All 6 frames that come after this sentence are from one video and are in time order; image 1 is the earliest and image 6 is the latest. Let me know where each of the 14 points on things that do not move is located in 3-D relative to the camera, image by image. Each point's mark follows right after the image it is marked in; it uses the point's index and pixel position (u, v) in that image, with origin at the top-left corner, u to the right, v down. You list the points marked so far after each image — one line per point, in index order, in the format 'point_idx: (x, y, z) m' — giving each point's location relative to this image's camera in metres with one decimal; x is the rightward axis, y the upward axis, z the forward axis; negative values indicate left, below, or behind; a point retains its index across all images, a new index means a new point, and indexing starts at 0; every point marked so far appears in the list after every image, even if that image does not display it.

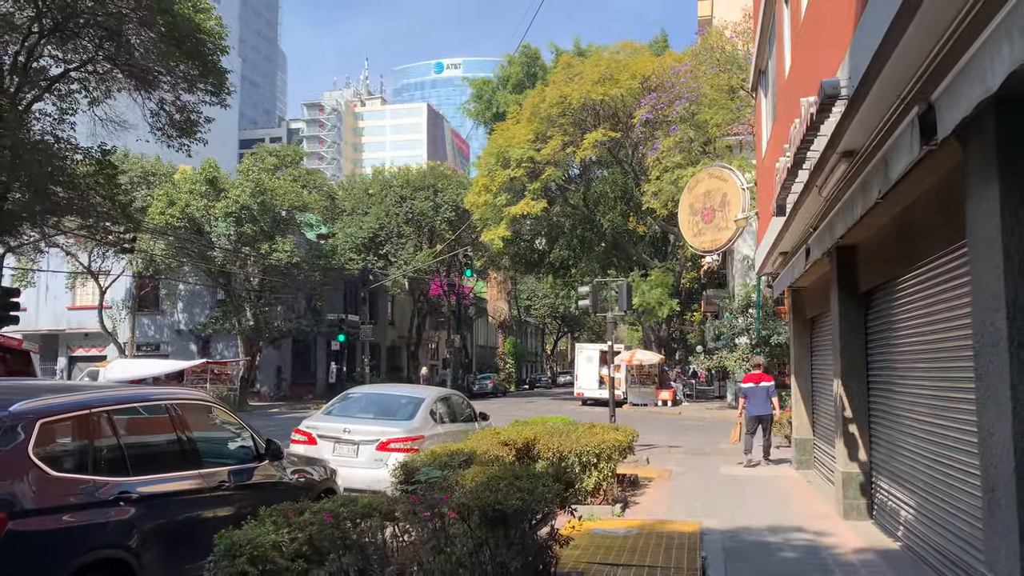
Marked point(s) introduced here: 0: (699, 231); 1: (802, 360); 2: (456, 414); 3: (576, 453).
0: (+3.5, +1.1, +14.2) m
1: (+4.6, -1.1, +12.1) m
2: (-0.8, -1.8, +10.3) m
3: (+0.7, -1.8, +8.4) m
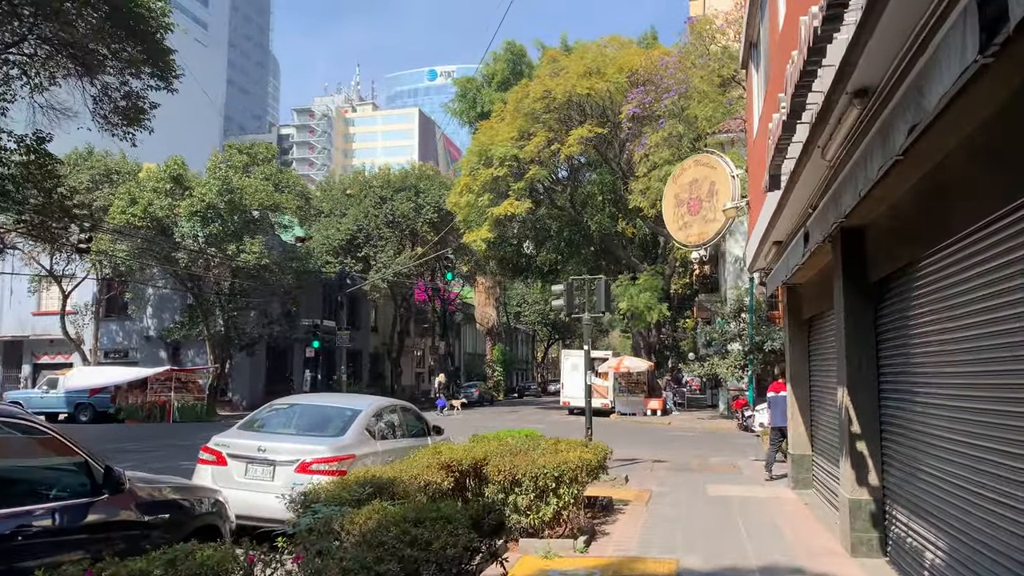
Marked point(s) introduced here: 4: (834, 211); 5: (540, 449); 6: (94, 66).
0: (+2.9, +1.1, +12.9) m
1: (+4.1, -1.1, +10.8) m
2: (-1.4, -1.7, +9.0) m
3: (+0.2, -1.7, +7.0) m
4: (+2.5, +0.6, +5.8) m
5: (+0.3, -1.7, +8.0) m
6: (-8.4, +4.4, +15.2) m
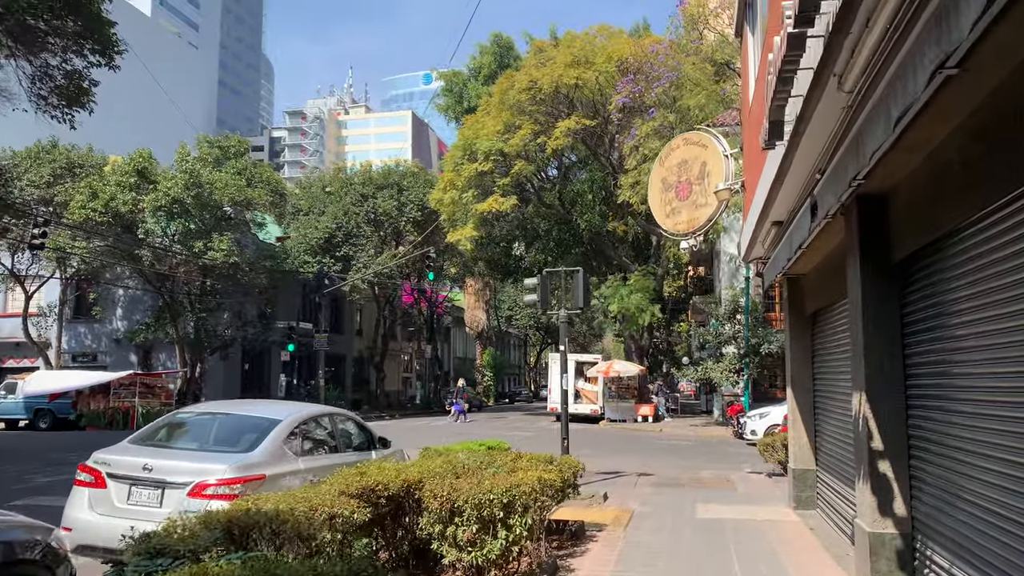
0: (+2.5, +1.2, +11.6) m
1: (+3.6, -1.0, +9.5) m
2: (-1.8, -1.6, +7.6) m
3: (-0.3, -1.6, +5.7) m
4: (+2.0, +0.7, +4.5) m
5: (-0.1, -1.6, +6.7) m
6: (-8.9, +4.5, +13.8) m
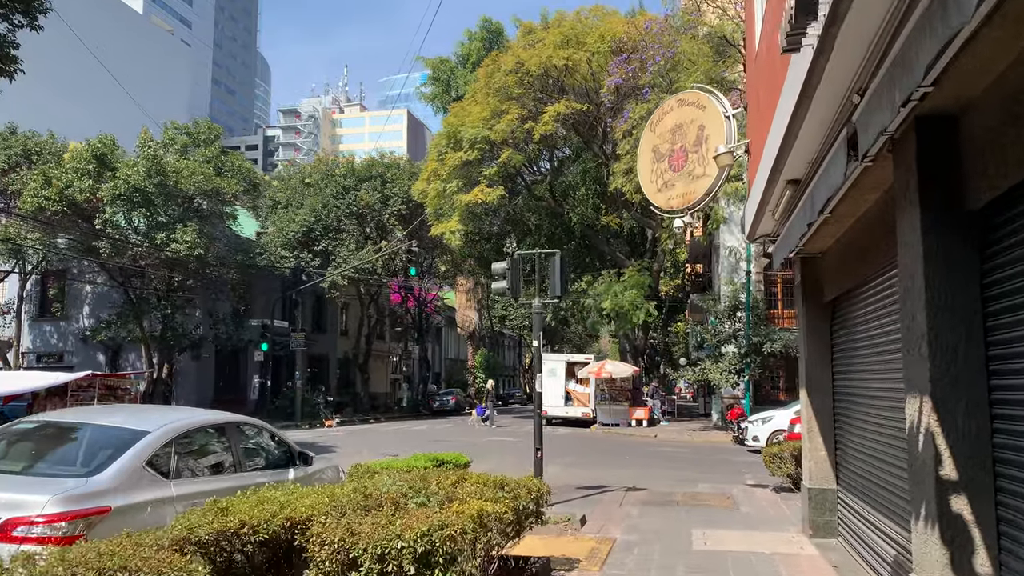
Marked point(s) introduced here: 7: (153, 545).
0: (+2.0, +1.4, +10.0) m
1: (+3.2, -0.8, +7.9) m
2: (-2.3, -1.4, +6.0) m
3: (-0.7, -1.4, +4.1) m
4: (+1.6, +0.9, +2.9) m
5: (-0.6, -1.4, +5.1) m
6: (-9.3, +4.7, +12.2) m
7: (-1.7, -1.2, +3.5) m
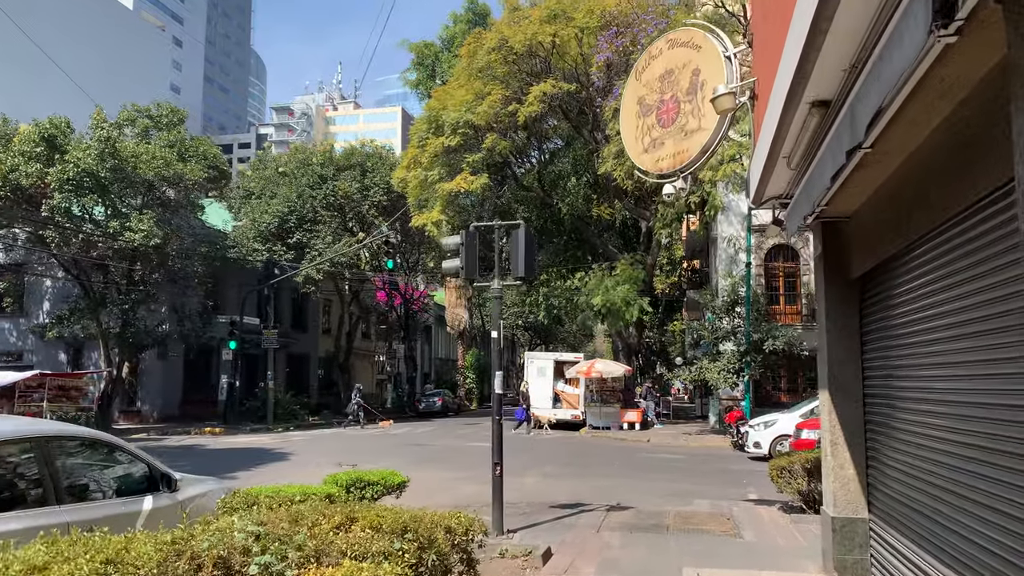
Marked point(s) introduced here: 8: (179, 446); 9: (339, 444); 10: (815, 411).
0: (+1.5, +1.6, +8.3) m
1: (+2.7, -0.6, +6.2) m
2: (-2.7, -1.2, +4.3) m
3: (-1.2, -1.2, +2.4) m
4: (+1.1, +1.2, +1.2) m
5: (-1.0, -1.2, +3.4) m
6: (-9.8, +4.9, +10.5) m
7: (-2.1, -1.0, +1.8) m
8: (-8.3, -3.9, +18.9) m
9: (-4.3, -3.9, +18.9) m
10: (+6.0, -2.5, +15.1) m
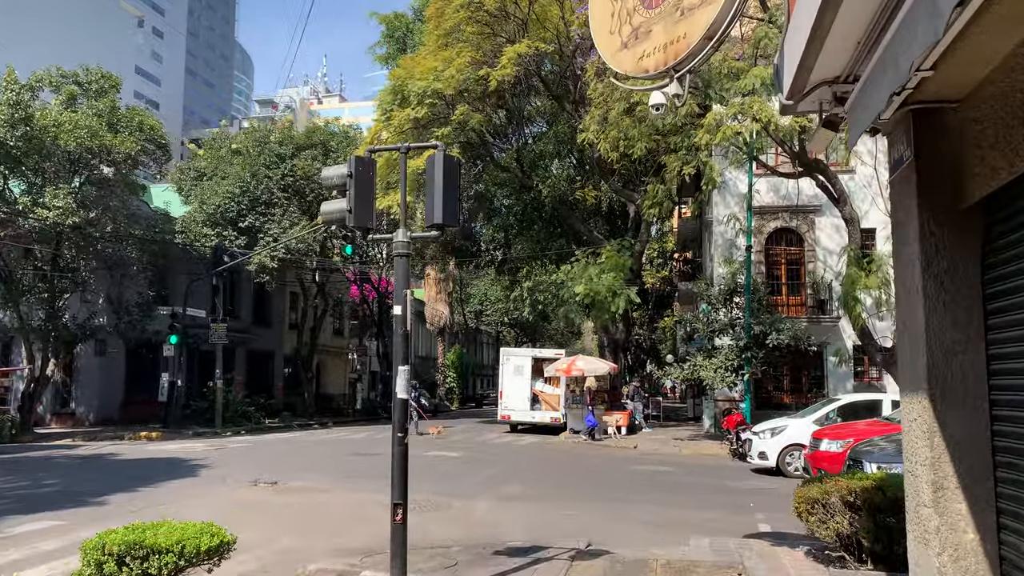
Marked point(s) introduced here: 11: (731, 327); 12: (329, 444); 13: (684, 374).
0: (+0.9, +1.9, +5.7) m
1: (+2.1, -0.3, +3.7) m
2: (-3.3, -0.8, +1.7) m
3: (-1.7, -0.9, -0.2) m
4: (+0.6, +1.5, -1.3) m
5: (-1.6, -0.9, +0.8) m
6: (-10.4, +5.3, +7.8) m
7: (-2.6, -0.7, -0.7) m
8: (-9.1, -3.6, +16.2) m
9: (-5.1, -3.6, +16.3) m
10: (+5.3, -2.1, +12.6) m
11: (+5.7, -1.0, +19.5) m
12: (-4.7, -4.0, +19.4) m
13: (+4.4, -2.2, +19.5) m
